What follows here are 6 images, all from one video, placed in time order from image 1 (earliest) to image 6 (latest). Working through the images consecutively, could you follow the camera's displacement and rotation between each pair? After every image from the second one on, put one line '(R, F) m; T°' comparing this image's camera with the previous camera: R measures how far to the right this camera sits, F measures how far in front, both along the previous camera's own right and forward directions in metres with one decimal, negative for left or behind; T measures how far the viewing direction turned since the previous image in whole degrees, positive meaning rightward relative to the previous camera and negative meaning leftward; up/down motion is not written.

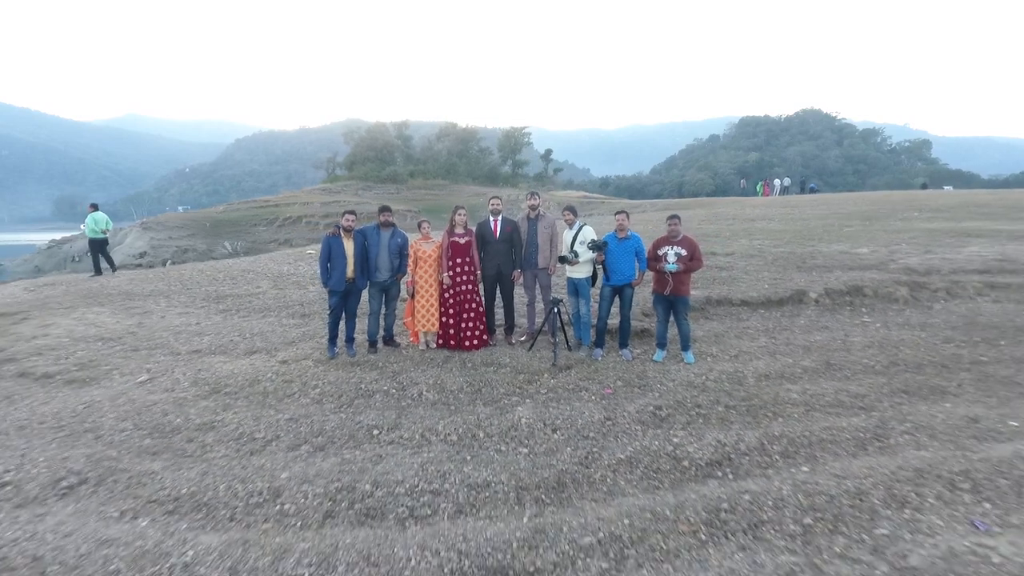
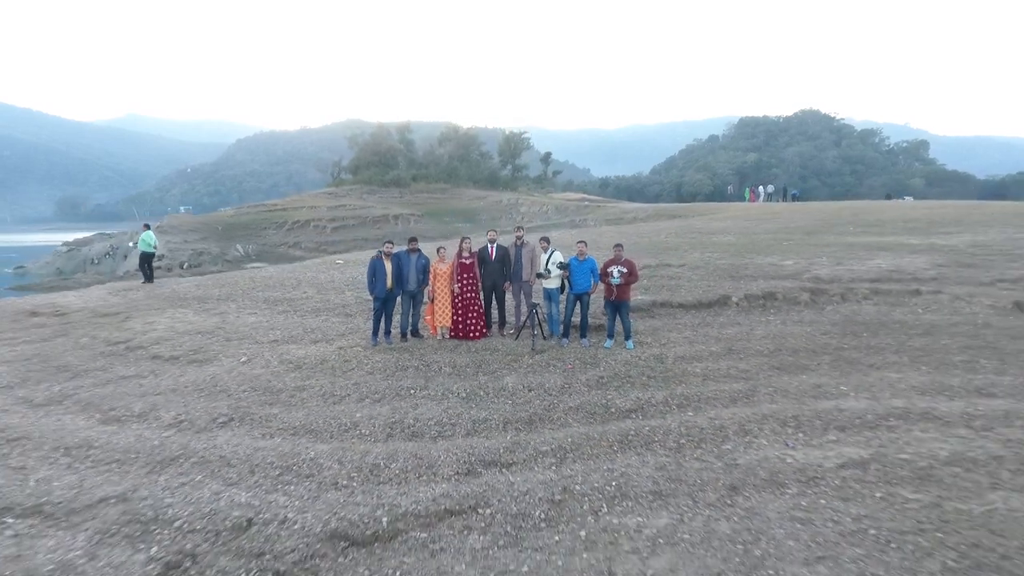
(+0.1, -2.2) m; 0°
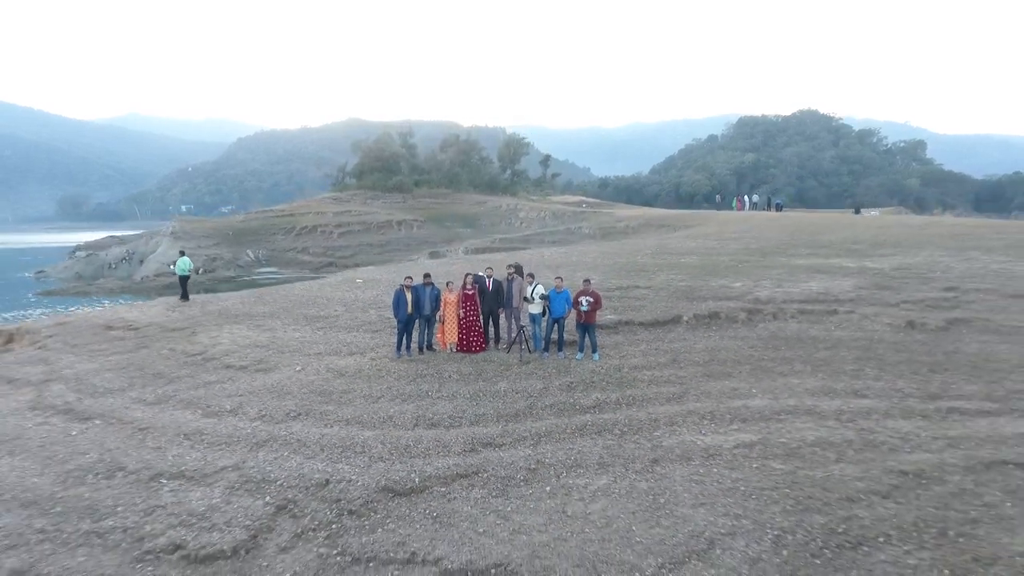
(+0.1, -2.2) m; 0°
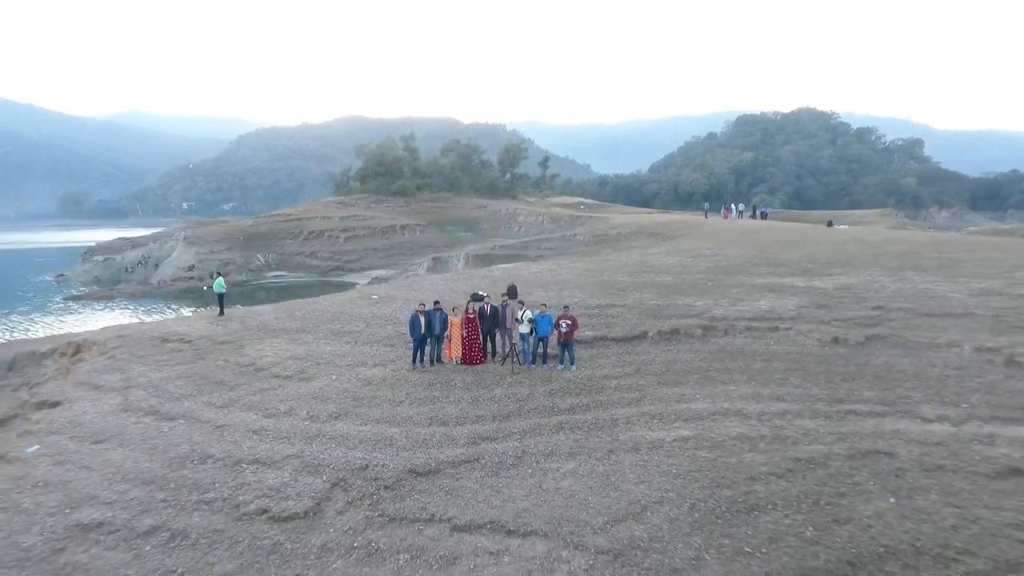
(+0.1, -2.3) m; 0°
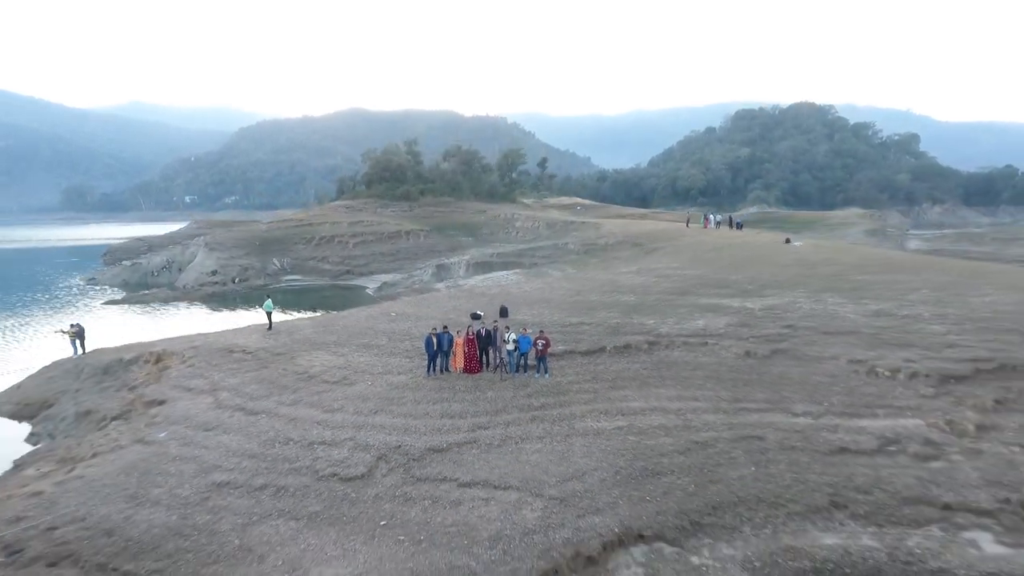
(+0.3, -4.2) m; 0°
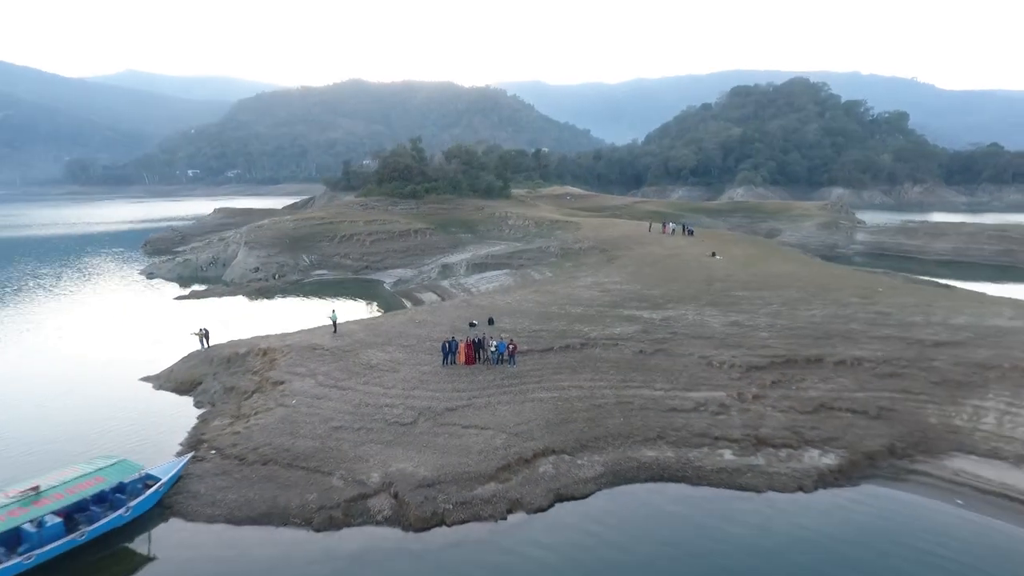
(+0.8, -10.7) m; 0°
